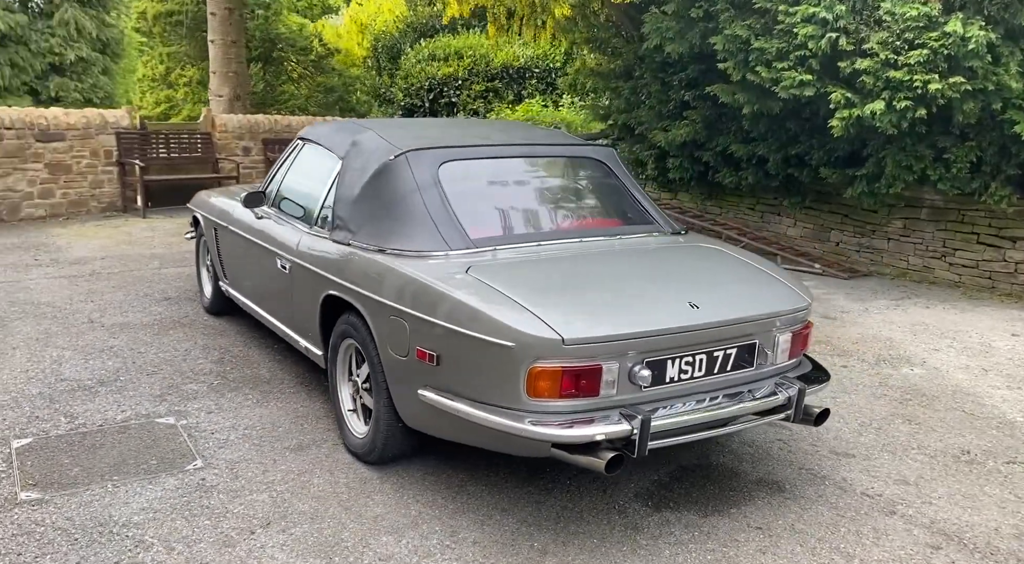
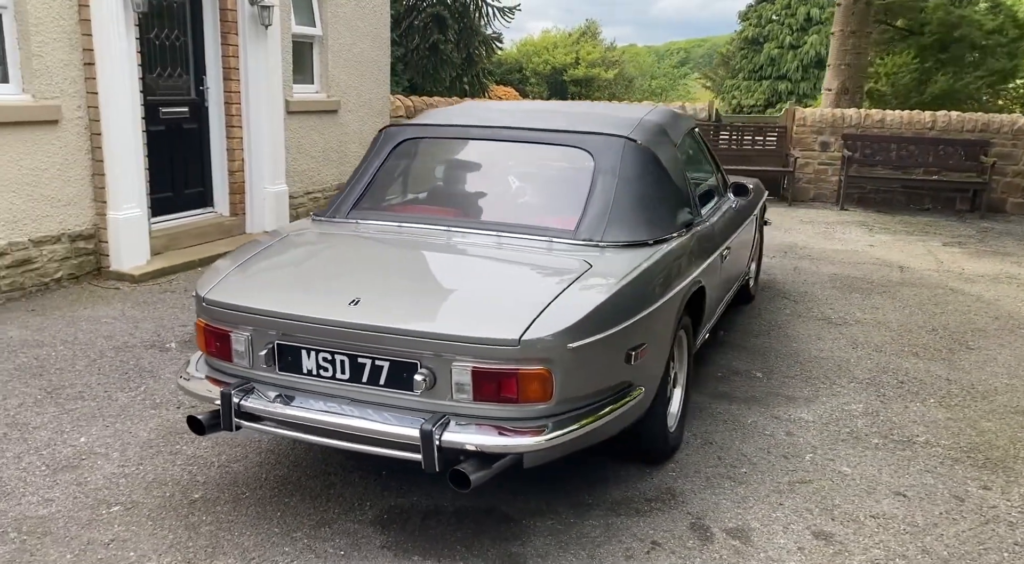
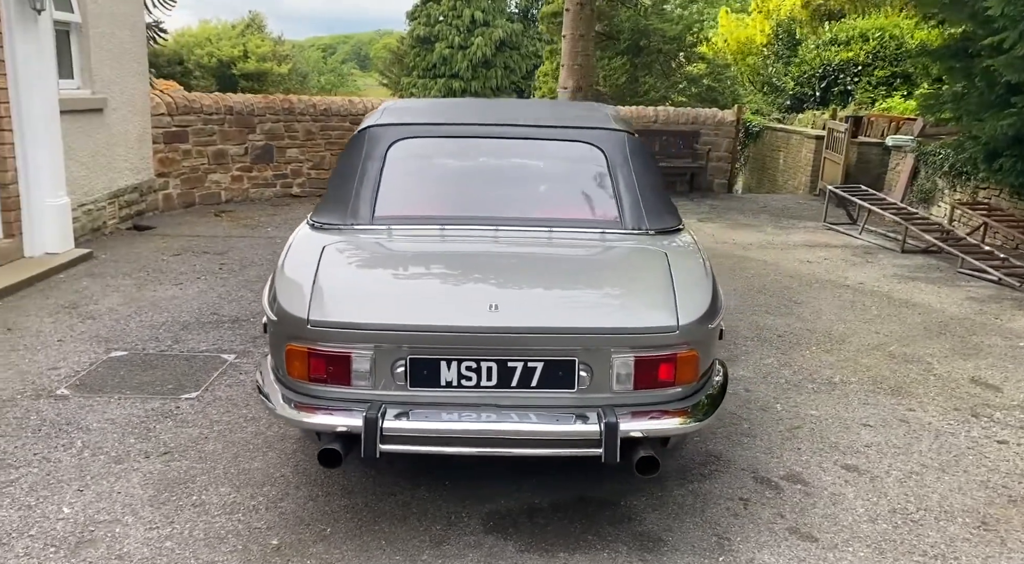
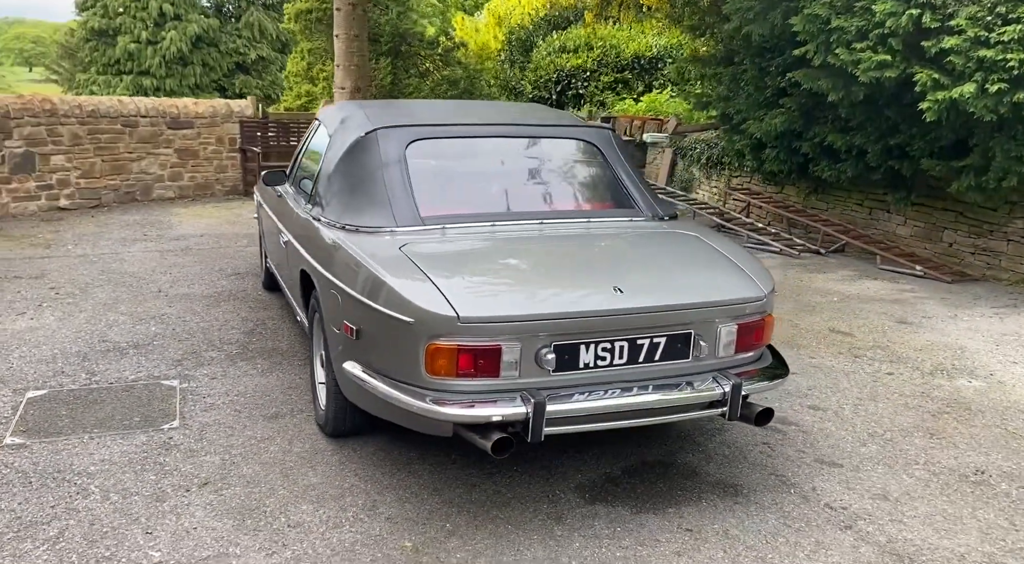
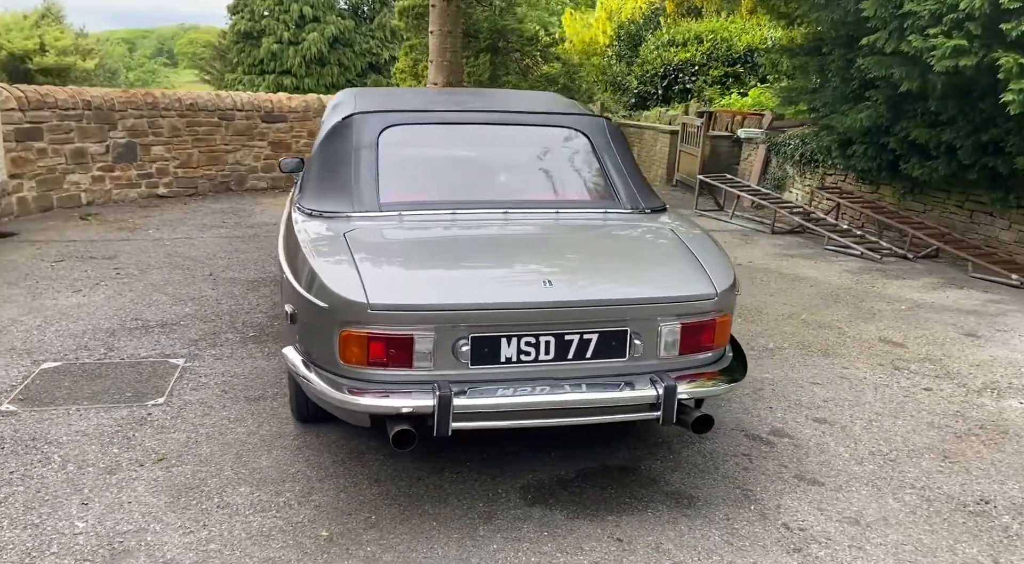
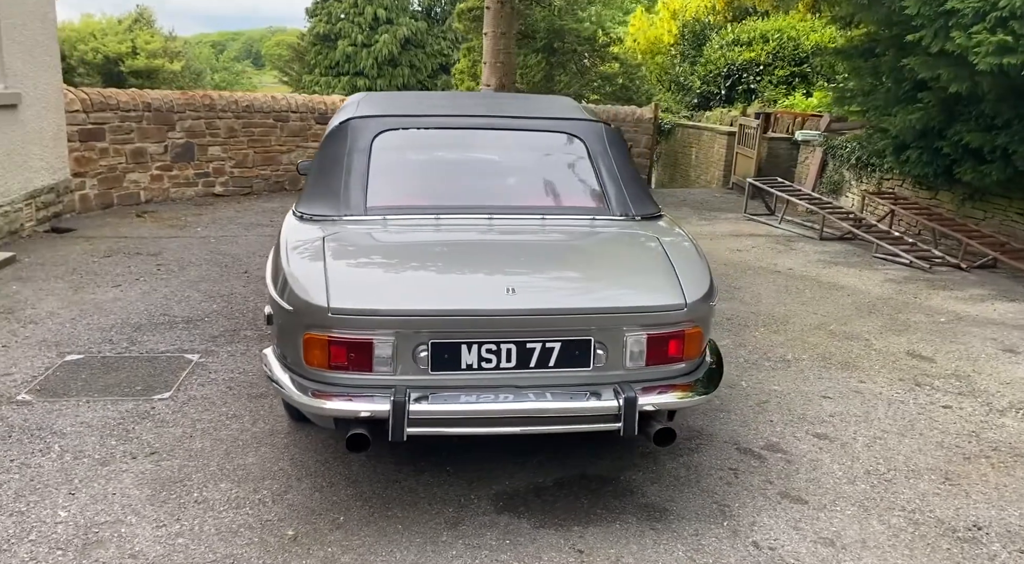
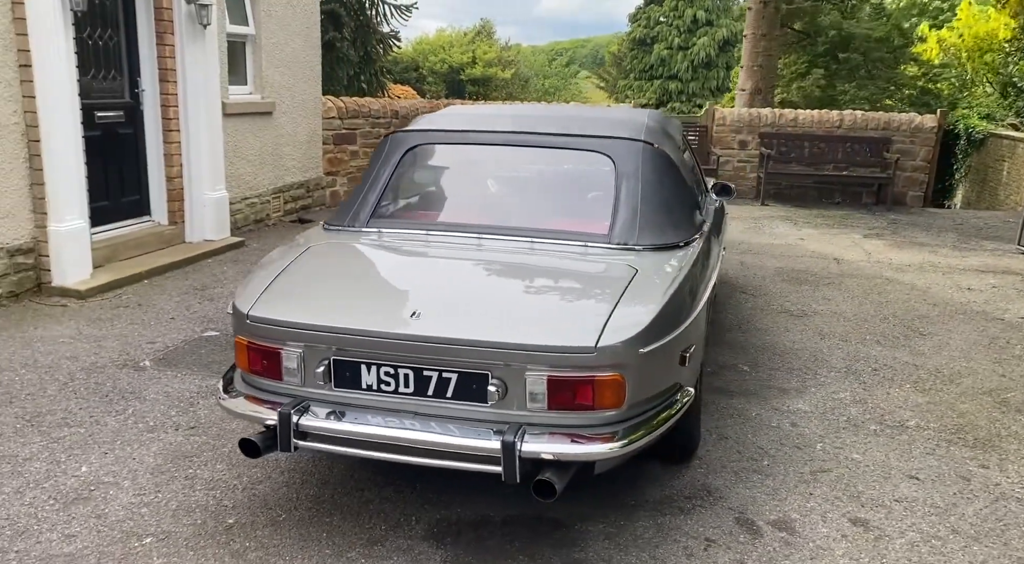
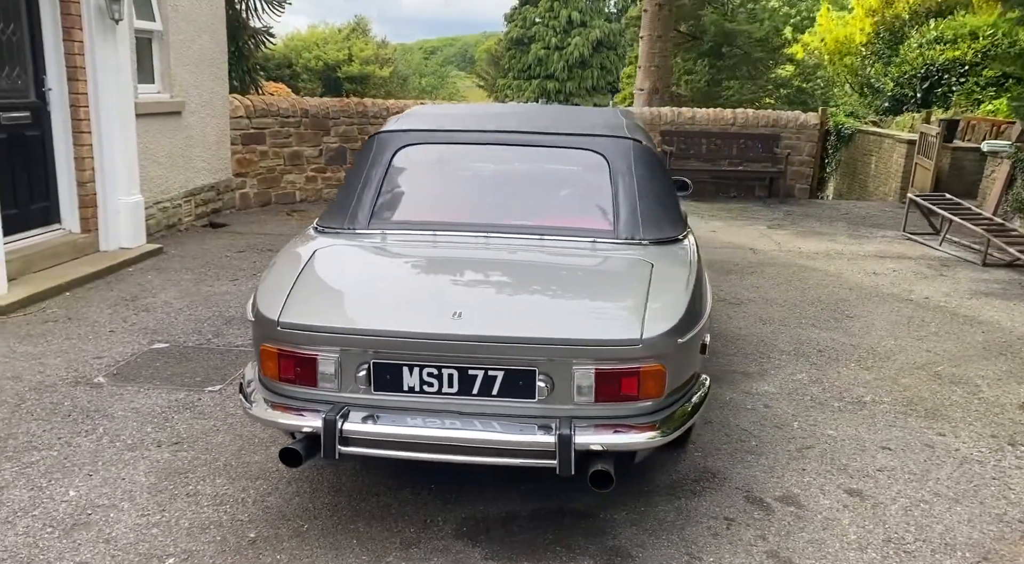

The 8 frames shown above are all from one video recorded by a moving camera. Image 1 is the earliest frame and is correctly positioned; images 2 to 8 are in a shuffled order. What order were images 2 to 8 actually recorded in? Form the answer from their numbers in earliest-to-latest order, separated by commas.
4, 5, 6, 3, 8, 7, 2
